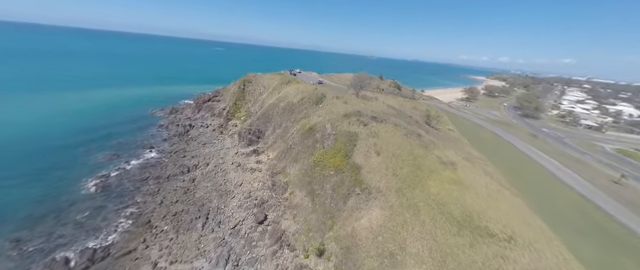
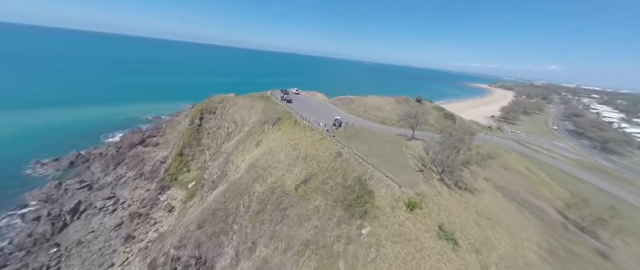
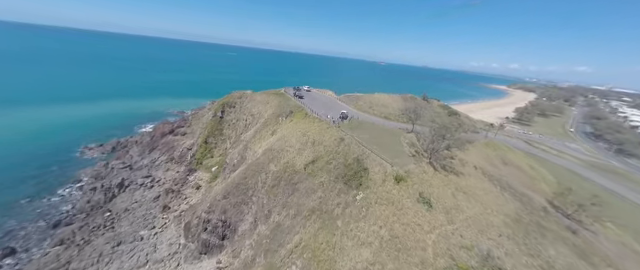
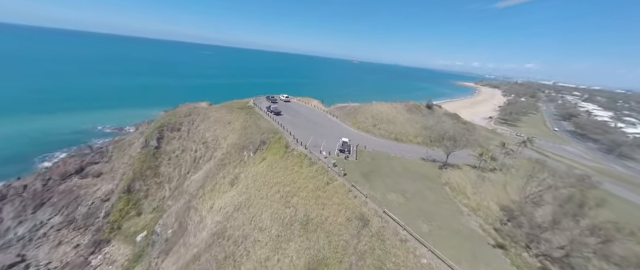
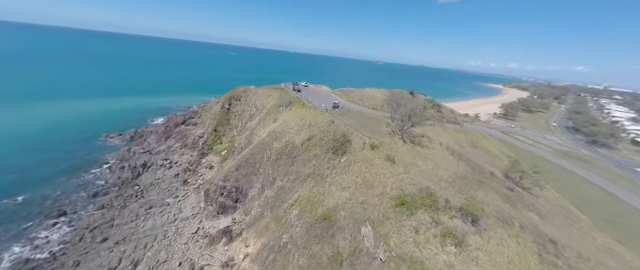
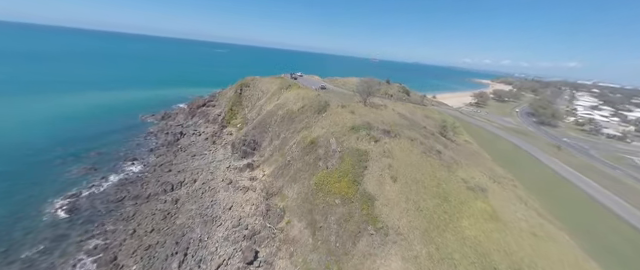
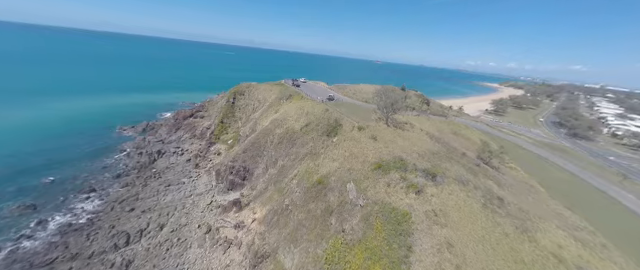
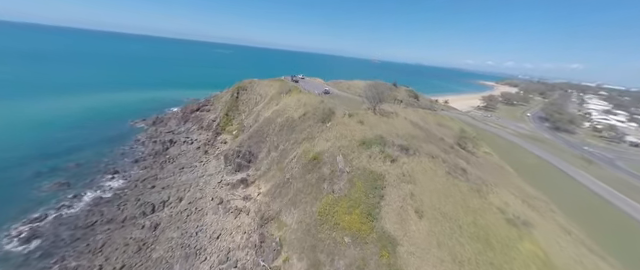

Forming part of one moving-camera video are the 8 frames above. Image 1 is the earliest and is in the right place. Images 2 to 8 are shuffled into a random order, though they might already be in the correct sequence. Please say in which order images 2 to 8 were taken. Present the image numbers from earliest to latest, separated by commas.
6, 8, 7, 5, 3, 2, 4
